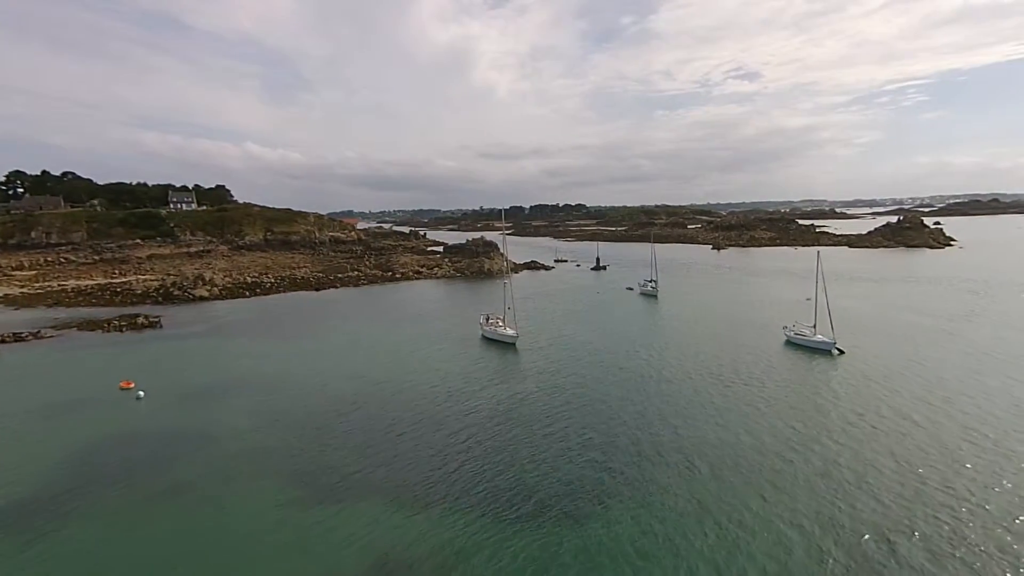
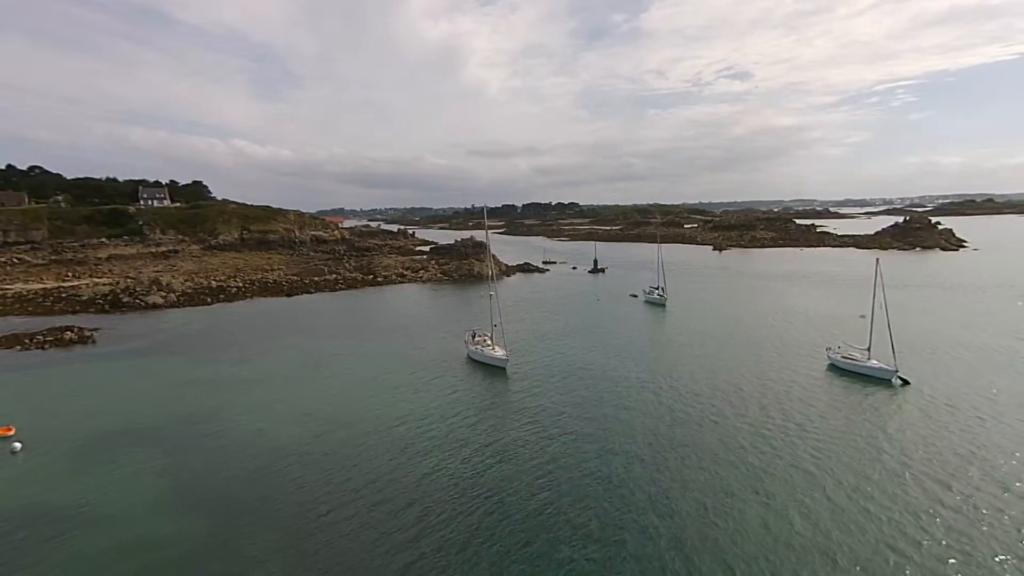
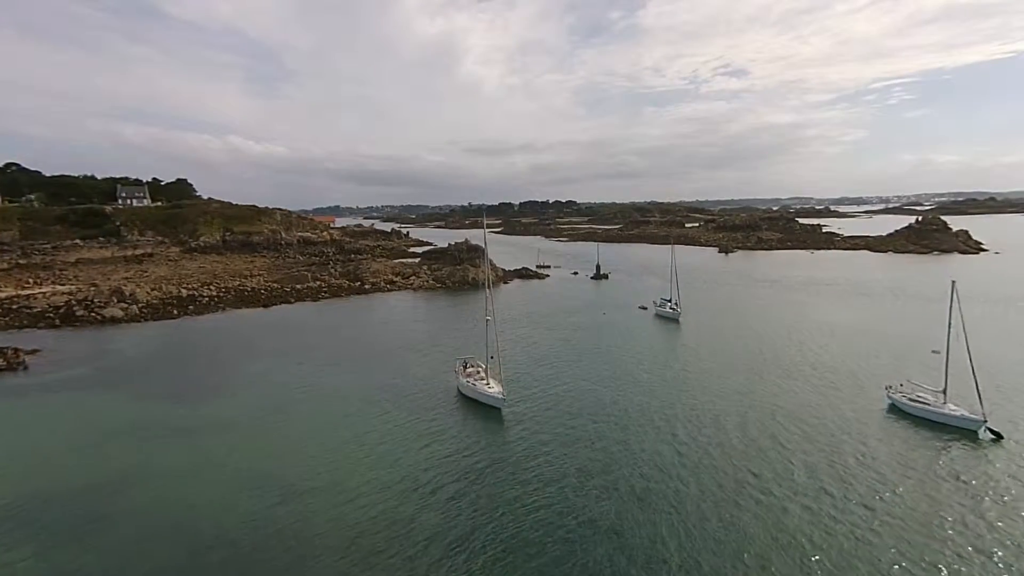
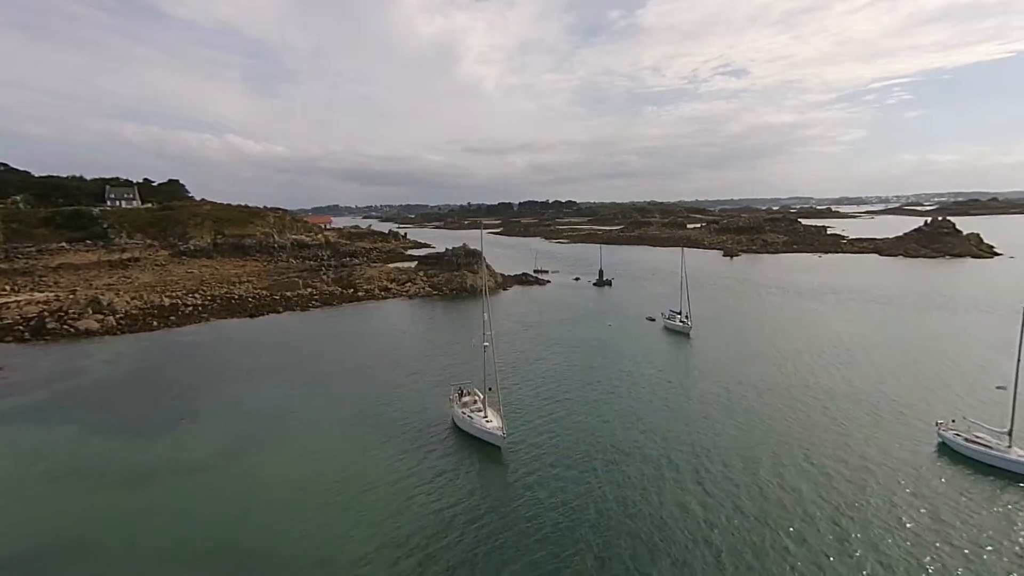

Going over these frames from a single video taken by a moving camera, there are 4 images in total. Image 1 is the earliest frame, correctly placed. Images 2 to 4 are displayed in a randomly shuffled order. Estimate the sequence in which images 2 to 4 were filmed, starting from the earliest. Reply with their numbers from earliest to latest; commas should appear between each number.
2, 3, 4
